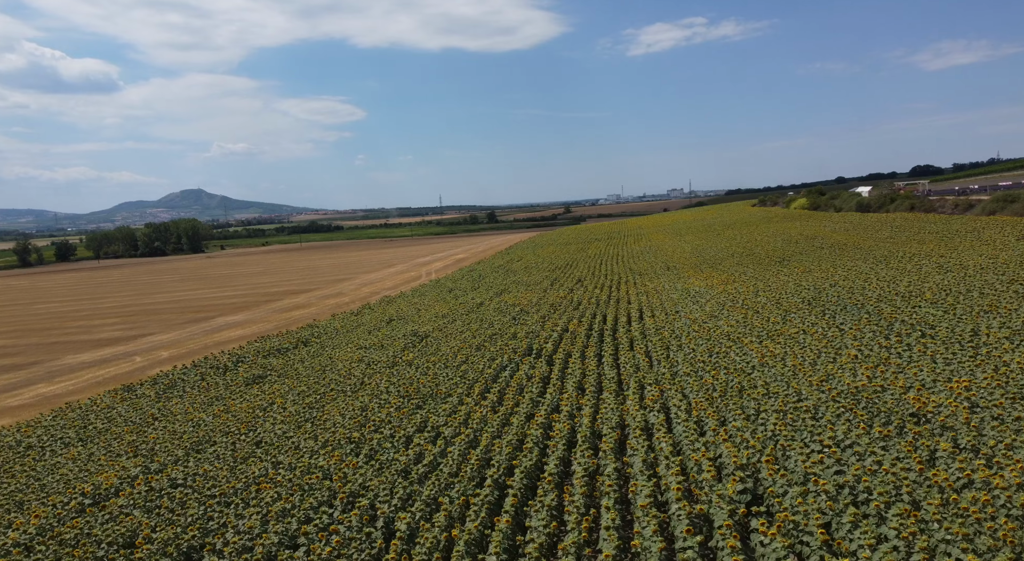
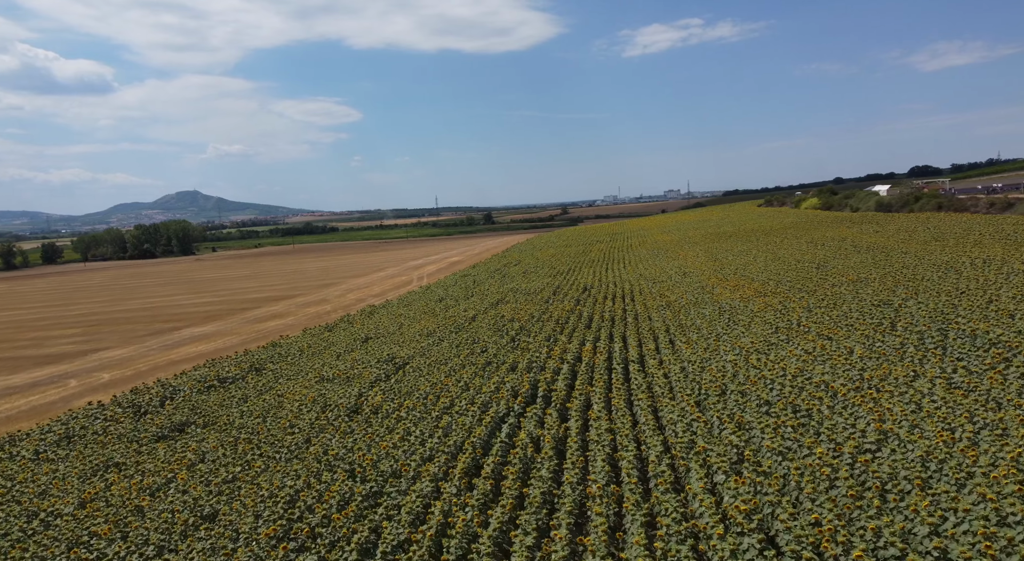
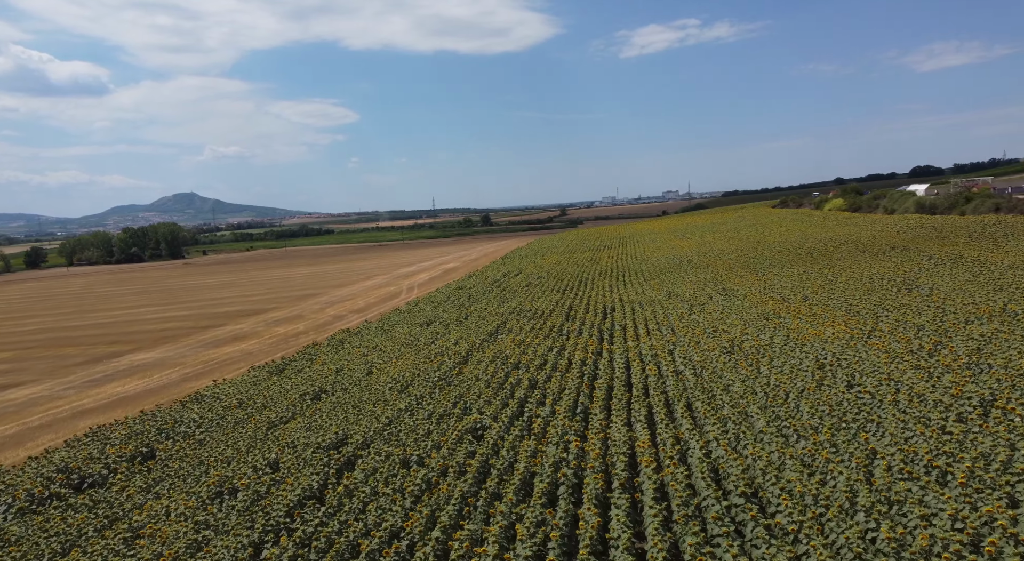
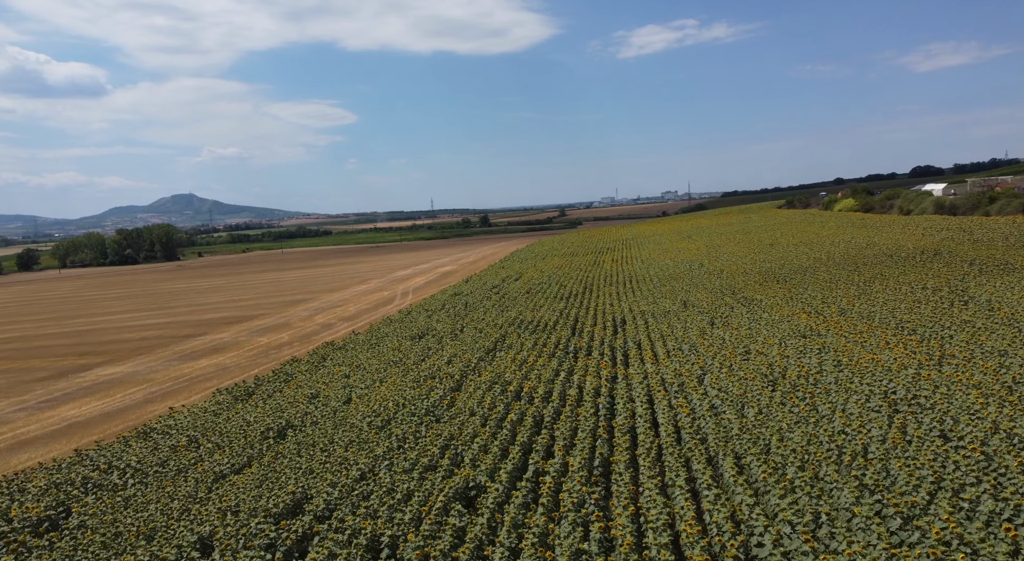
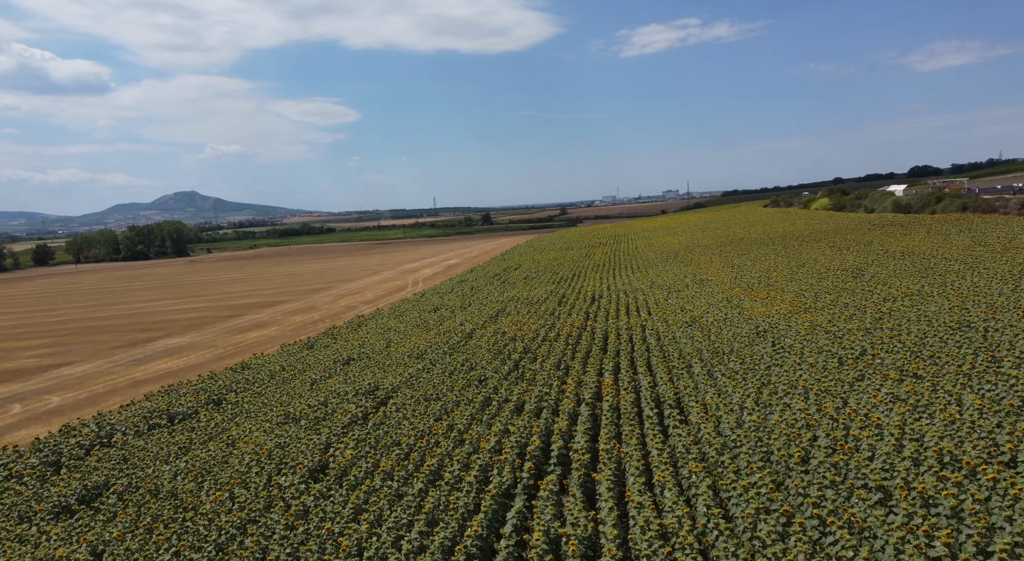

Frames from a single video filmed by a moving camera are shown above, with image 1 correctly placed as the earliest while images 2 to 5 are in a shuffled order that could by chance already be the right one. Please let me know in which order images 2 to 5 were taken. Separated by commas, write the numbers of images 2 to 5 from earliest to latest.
2, 5, 3, 4
